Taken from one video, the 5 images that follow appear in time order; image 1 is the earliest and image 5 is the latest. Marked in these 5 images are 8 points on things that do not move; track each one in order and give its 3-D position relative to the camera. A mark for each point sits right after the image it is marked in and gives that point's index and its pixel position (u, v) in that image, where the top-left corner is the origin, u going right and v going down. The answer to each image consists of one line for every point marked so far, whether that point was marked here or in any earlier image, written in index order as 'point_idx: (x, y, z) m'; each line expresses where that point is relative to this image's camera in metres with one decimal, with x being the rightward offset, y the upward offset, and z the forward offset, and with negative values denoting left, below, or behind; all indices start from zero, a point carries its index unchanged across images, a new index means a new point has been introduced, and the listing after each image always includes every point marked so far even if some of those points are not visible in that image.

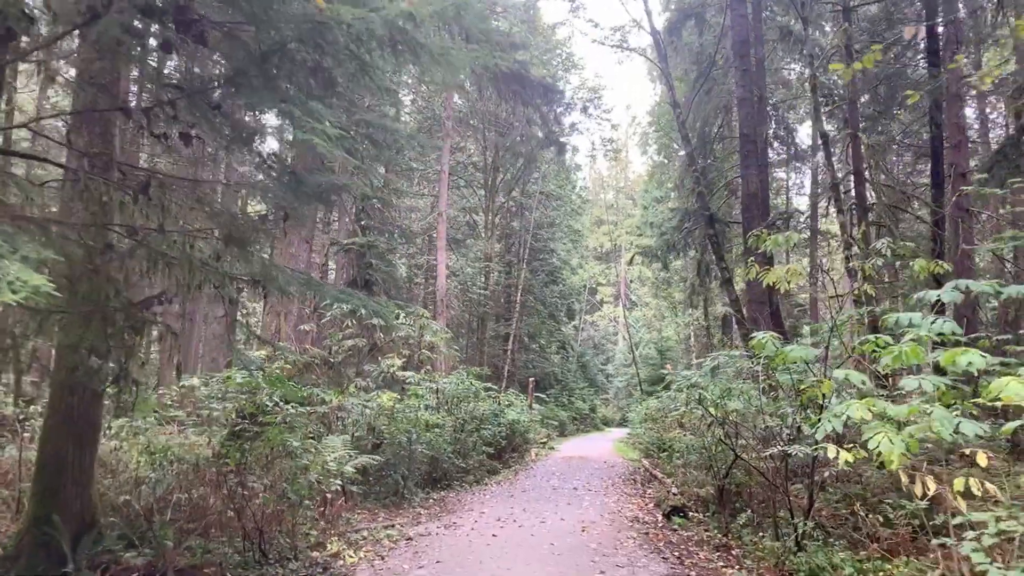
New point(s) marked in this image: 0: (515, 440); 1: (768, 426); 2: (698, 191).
0: (0.0, -2.5, +13.0) m
1: (+1.8, -0.9, +5.4) m
2: (+2.6, +1.4, +11.3) m
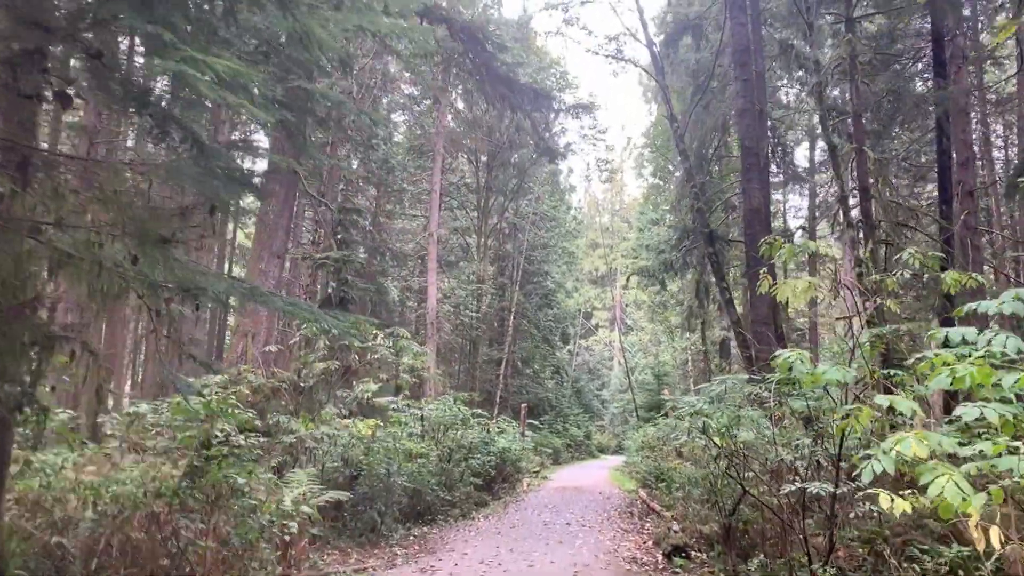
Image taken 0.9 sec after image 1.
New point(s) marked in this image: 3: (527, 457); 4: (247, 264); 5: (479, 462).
0: (-0.1, -2.8, +12.4) m
1: (+1.7, -1.0, +4.9) m
2: (+2.5, +1.1, +10.8) m
3: (+0.3, -3.3, +15.7) m
4: (-2.3, +0.2, +6.8) m
5: (-0.4, -2.3, +10.6) m
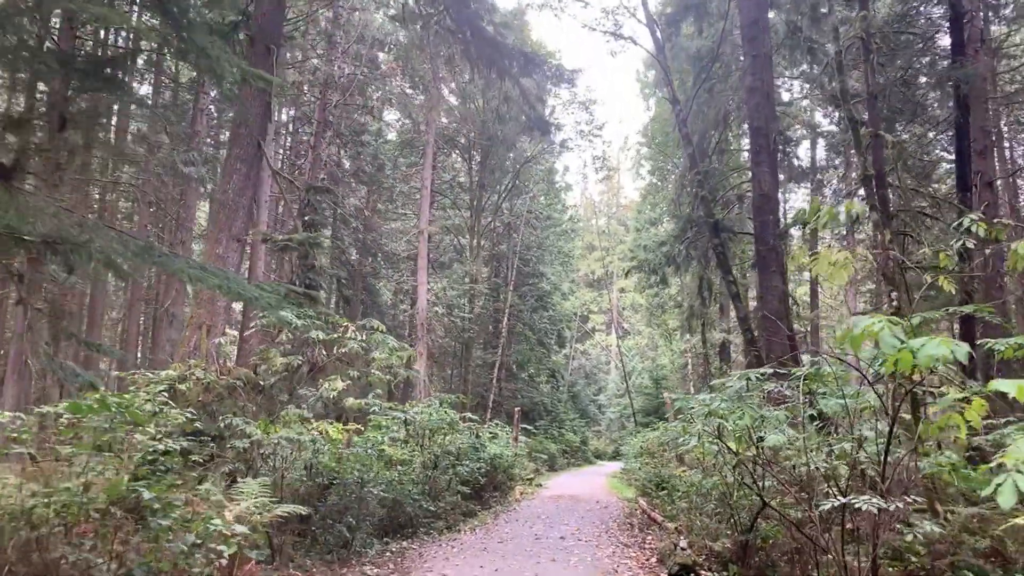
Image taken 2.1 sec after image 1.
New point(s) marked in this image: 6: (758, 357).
0: (-0.2, -2.8, +11.7) m
1: (+1.6, -0.9, +4.2) m
2: (+2.4, +1.2, +10.1) m
3: (+0.2, -3.3, +15.0) m
4: (-2.4, +0.3, +6.1) m
5: (-0.6, -2.2, +9.9) m
6: (+2.8, -0.8, +9.0) m
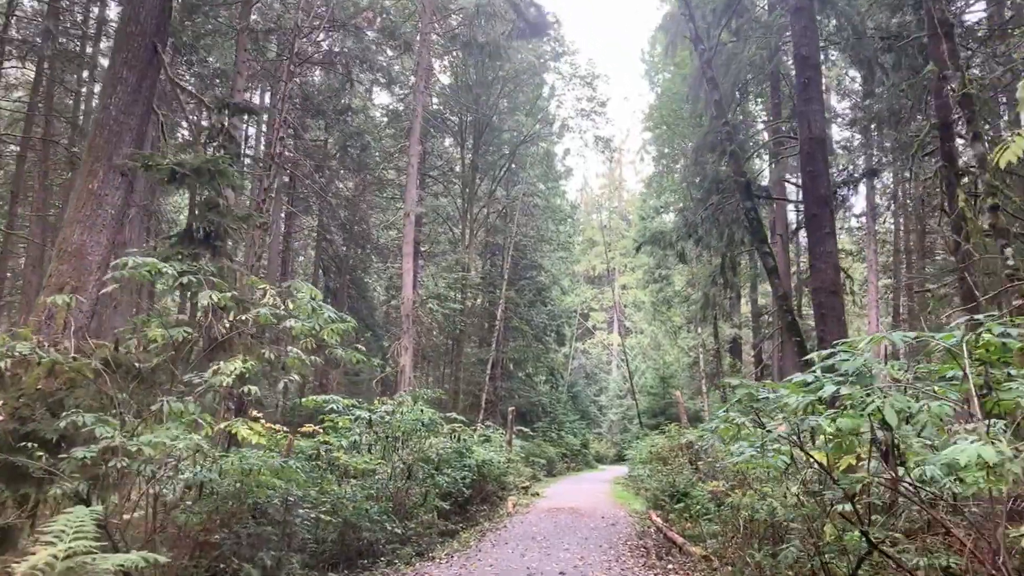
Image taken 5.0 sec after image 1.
0: (-0.3, -2.5, +10.1) m
1: (+1.5, -0.7, +2.6) m
2: (+2.3, +1.4, +8.5) m
3: (0.0, -3.1, +13.4) m
4: (-2.5, +0.6, +4.5) m
5: (-0.7, -2.0, +8.2) m
6: (+2.7, -0.5, +7.4) m
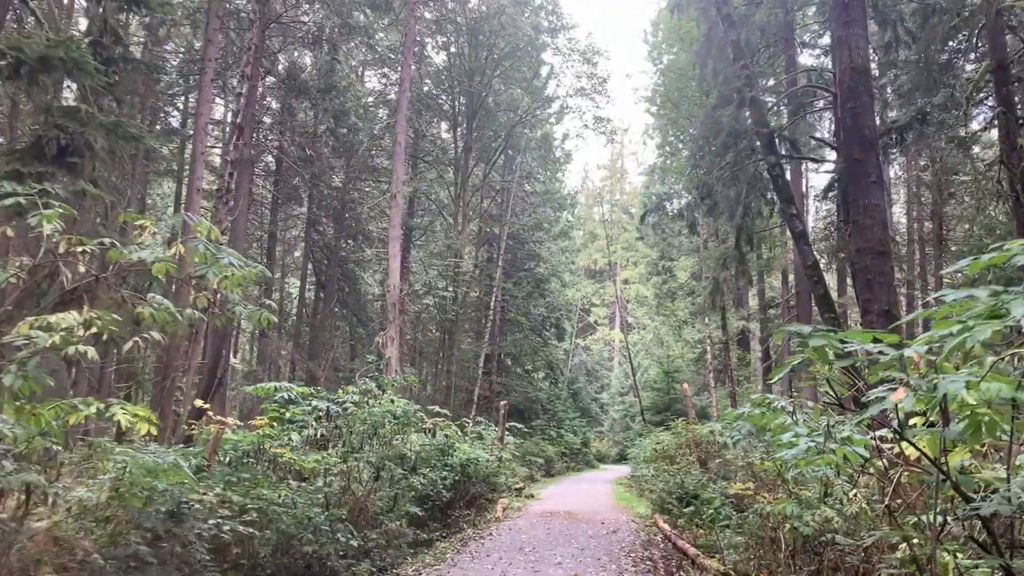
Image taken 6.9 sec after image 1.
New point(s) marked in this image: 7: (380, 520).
0: (-0.5, -2.3, +9.0) m
1: (+1.3, -0.4, +1.5) m
2: (+2.2, +1.7, +7.4) m
3: (-0.1, -2.8, +12.3) m
4: (-2.6, +0.8, +3.4) m
5: (-0.8, -1.7, +7.1) m
6: (+2.5, -0.3, +6.3) m
7: (-1.0, -1.8, +6.3) m
